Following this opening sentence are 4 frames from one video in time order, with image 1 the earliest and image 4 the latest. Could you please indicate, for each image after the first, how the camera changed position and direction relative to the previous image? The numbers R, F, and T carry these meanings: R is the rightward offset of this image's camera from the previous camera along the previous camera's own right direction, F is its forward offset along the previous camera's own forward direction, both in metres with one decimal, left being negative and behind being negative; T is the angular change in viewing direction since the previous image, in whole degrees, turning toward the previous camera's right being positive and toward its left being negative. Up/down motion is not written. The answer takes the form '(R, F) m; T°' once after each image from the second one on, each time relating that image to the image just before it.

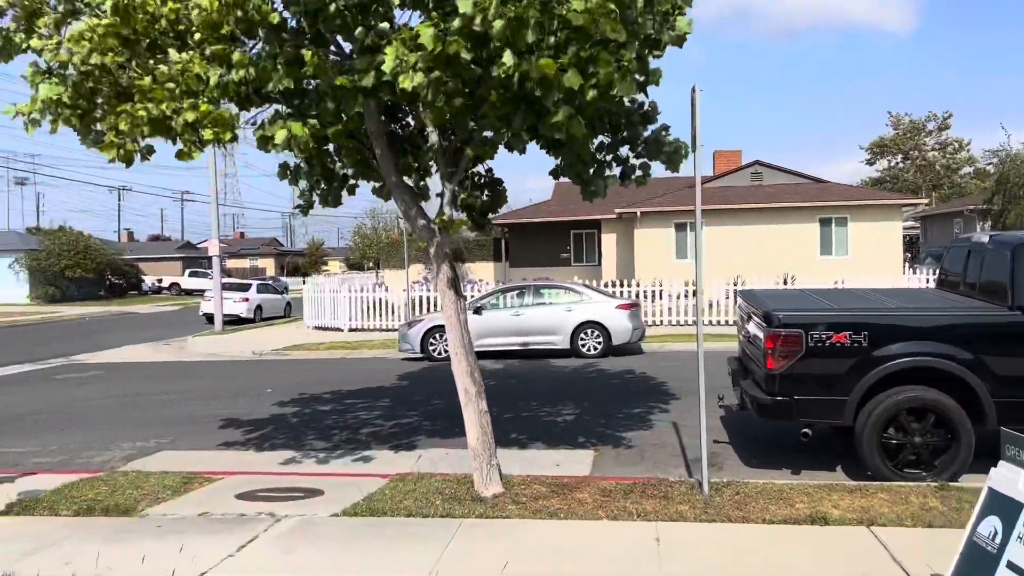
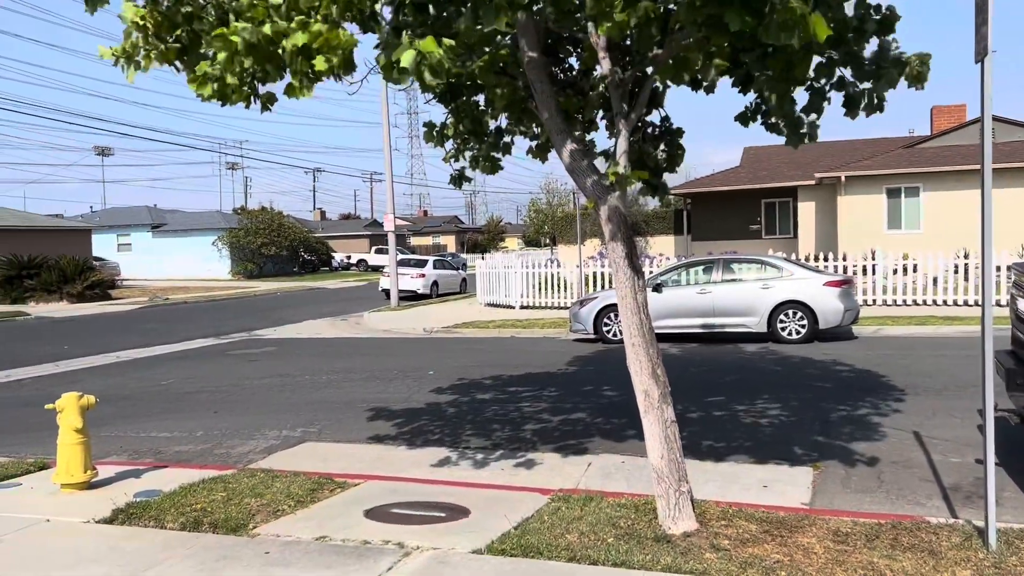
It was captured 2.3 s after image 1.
(-0.1, +1.5) m; -12°
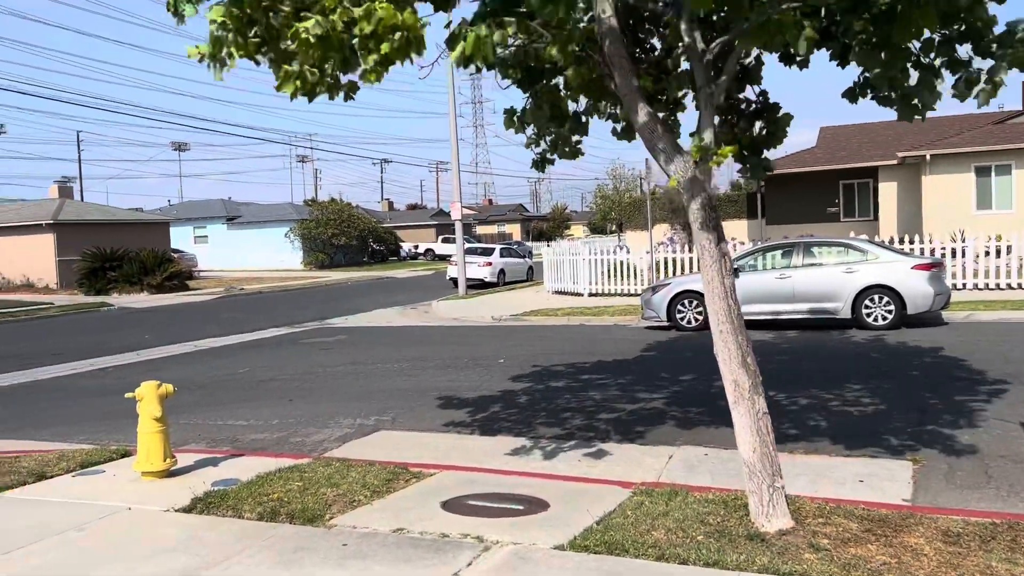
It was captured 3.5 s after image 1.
(-0.1, +0.2) m; -4°
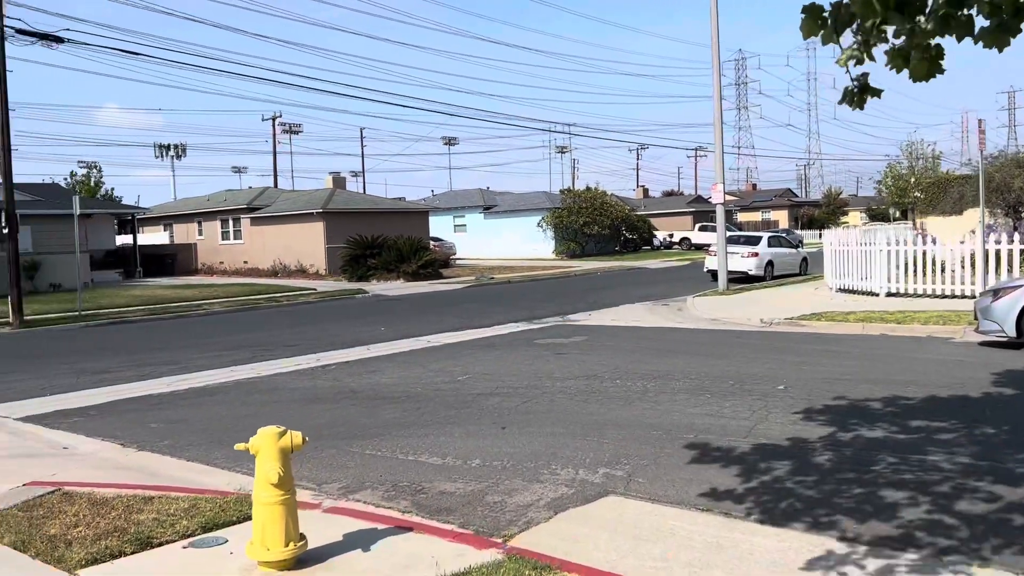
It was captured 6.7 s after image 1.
(-0.2, +2.4) m; -17°
